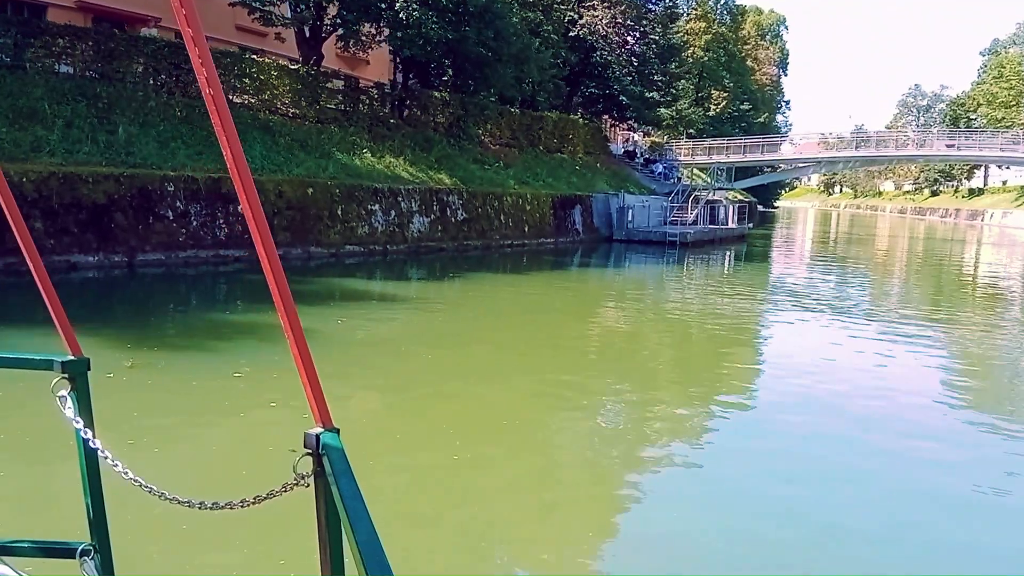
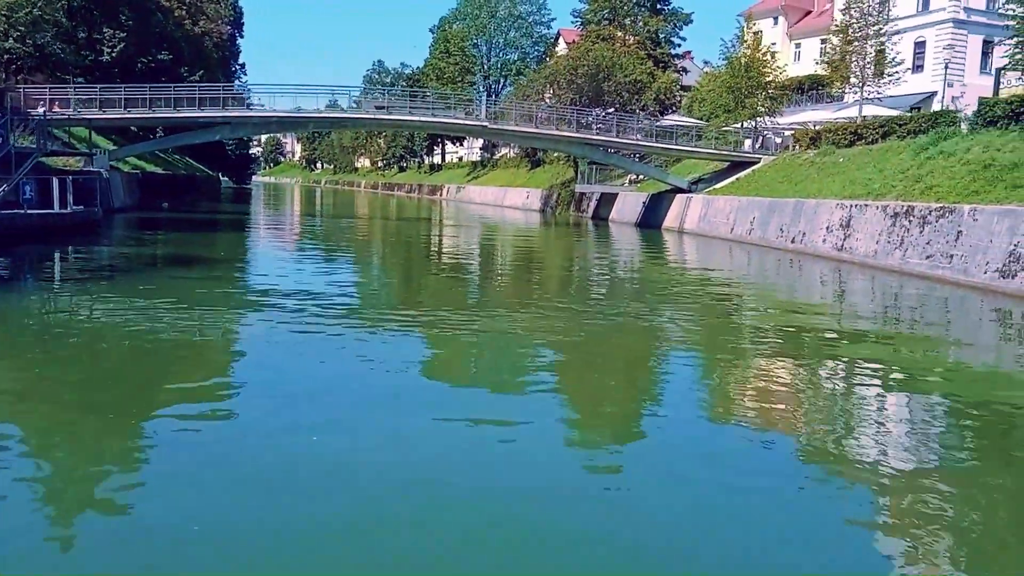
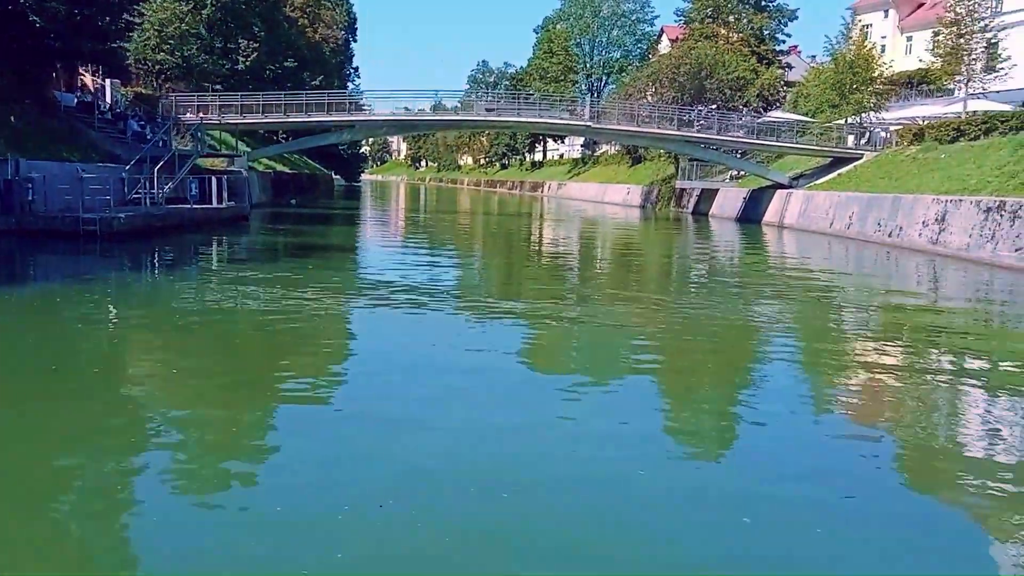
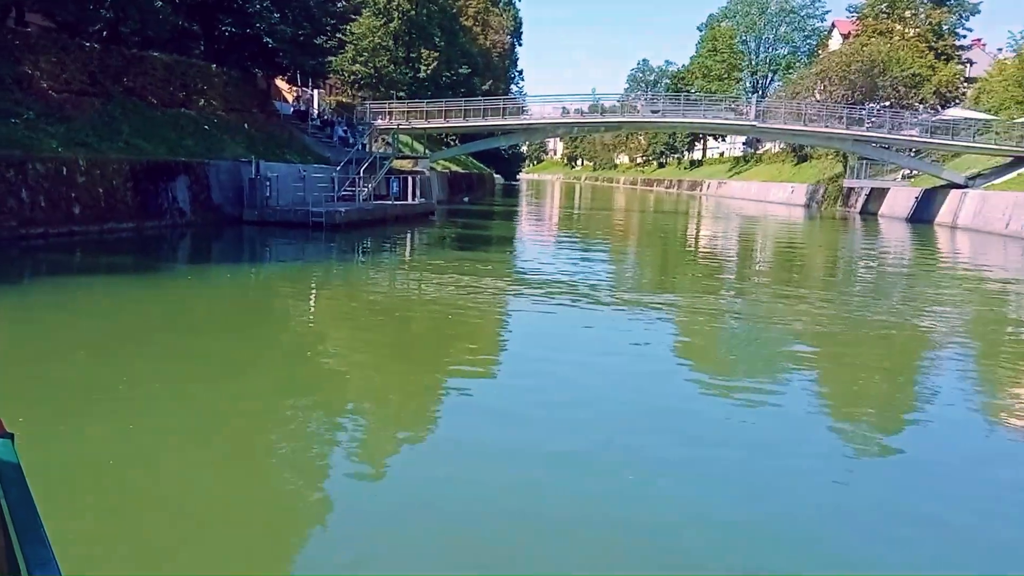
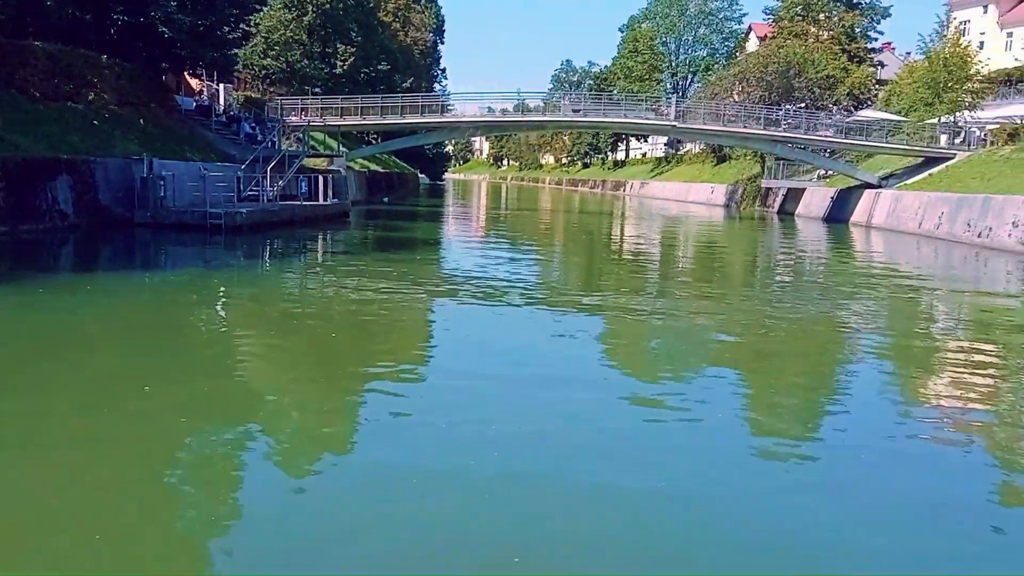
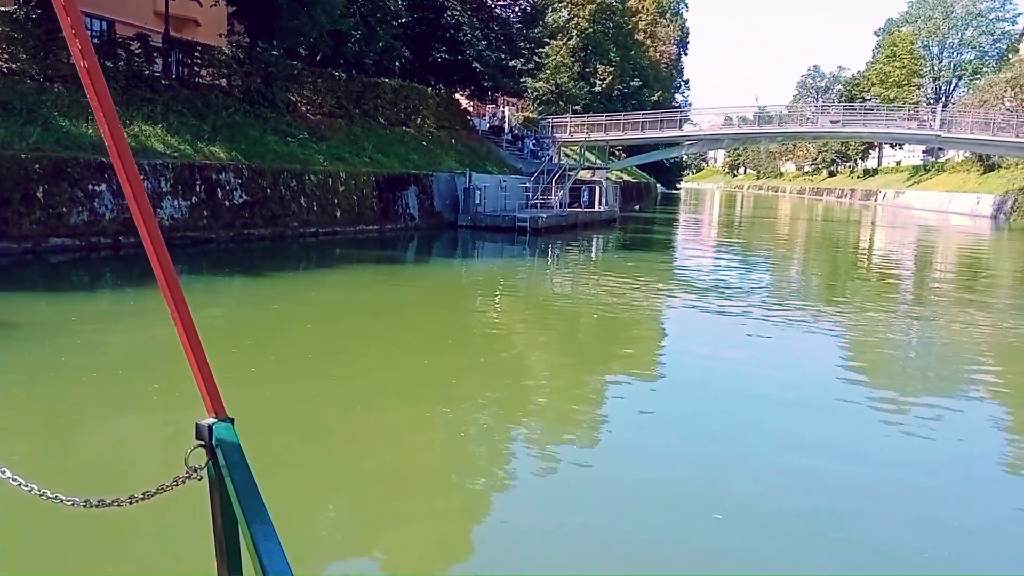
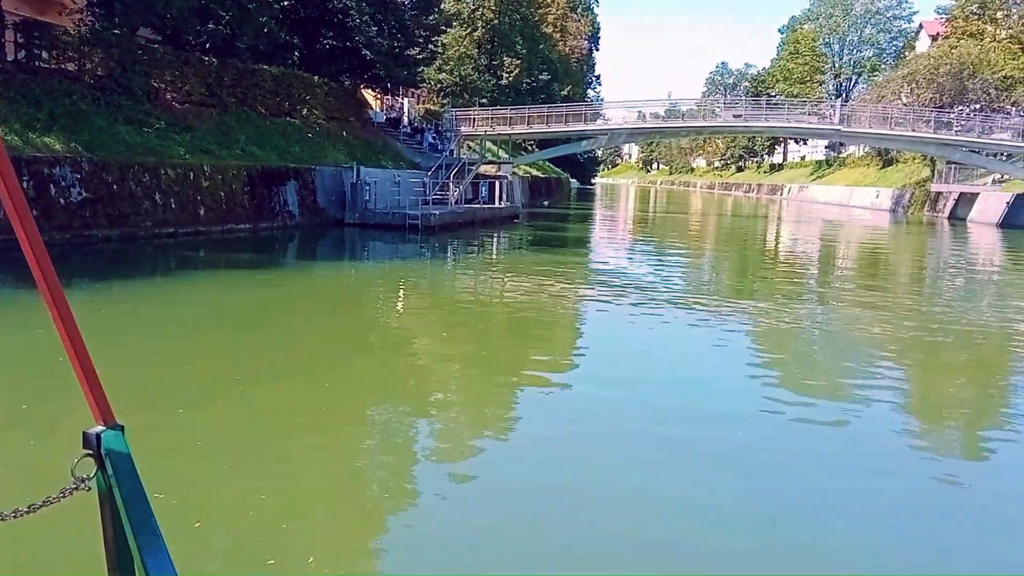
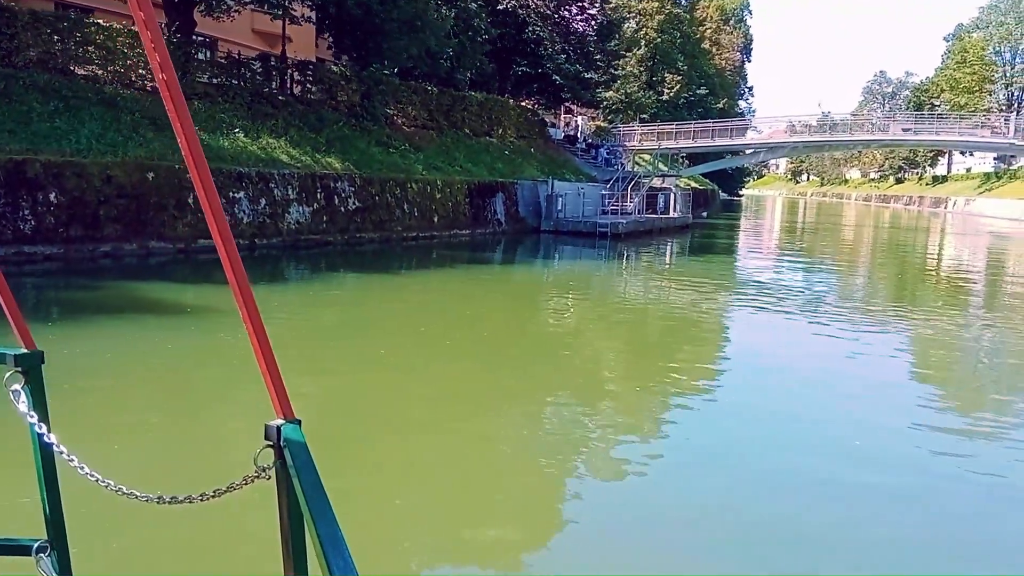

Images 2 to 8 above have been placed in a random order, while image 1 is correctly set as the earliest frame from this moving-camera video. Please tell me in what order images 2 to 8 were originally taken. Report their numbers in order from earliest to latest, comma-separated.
8, 6, 7, 4, 5, 3, 2
